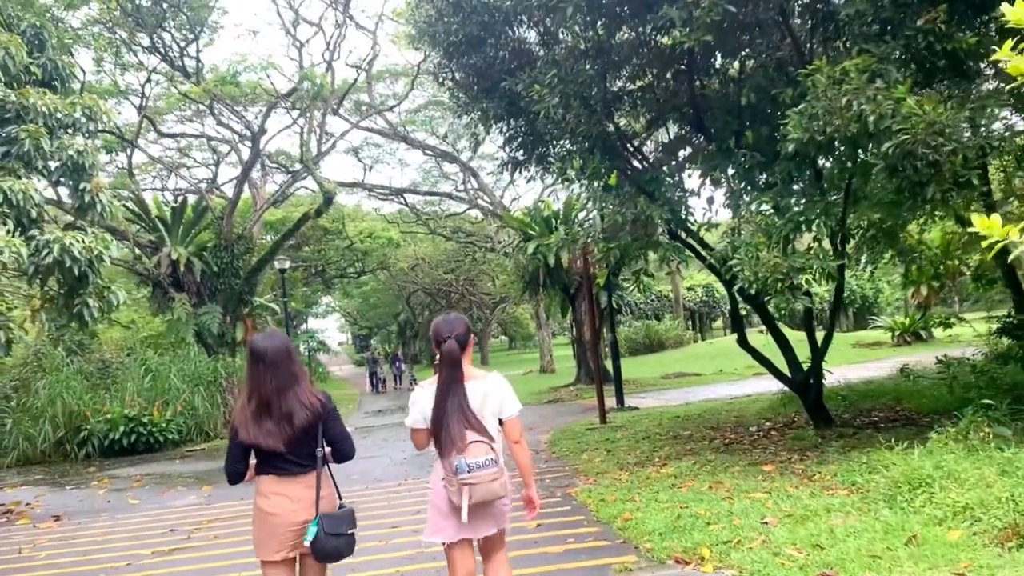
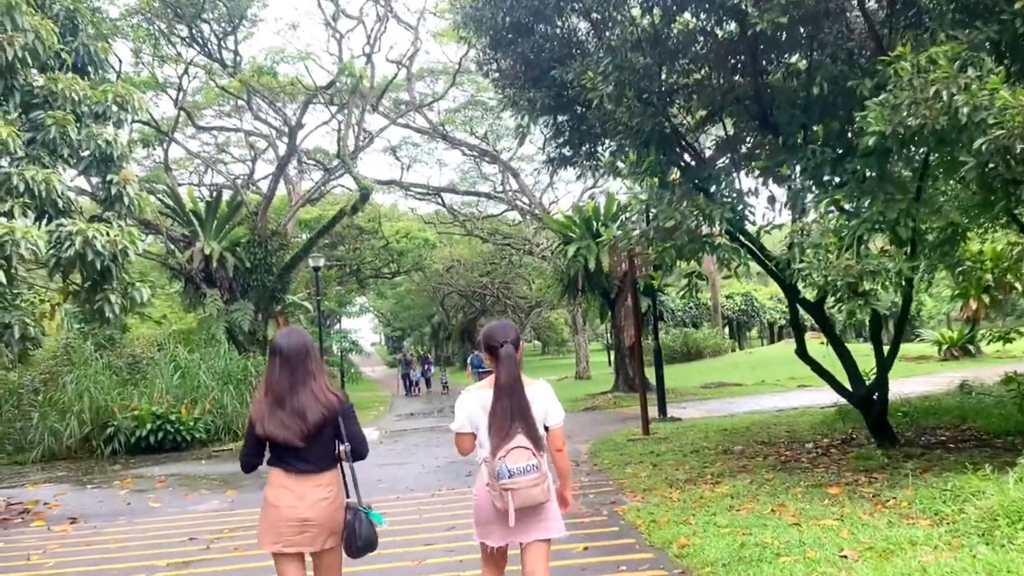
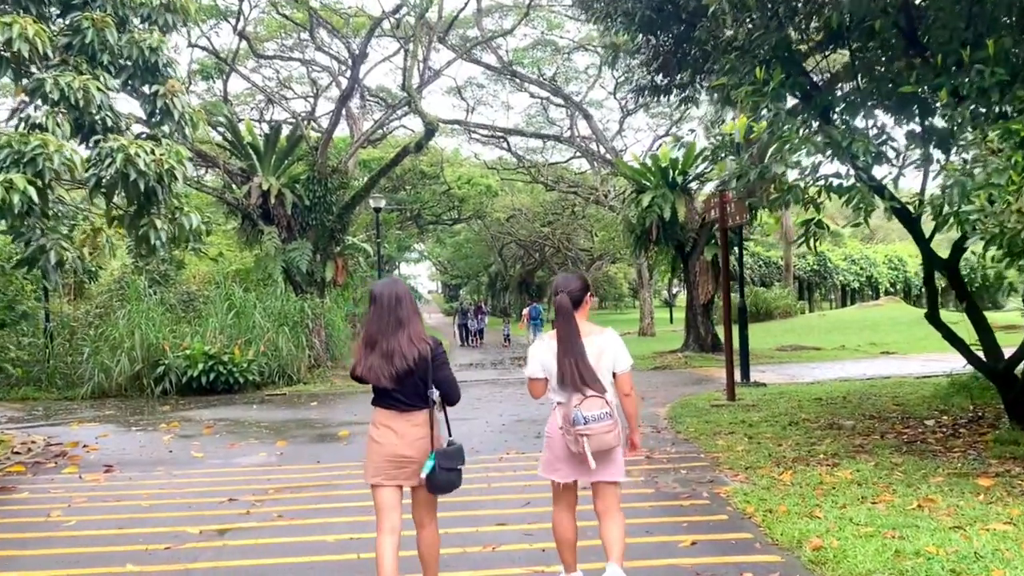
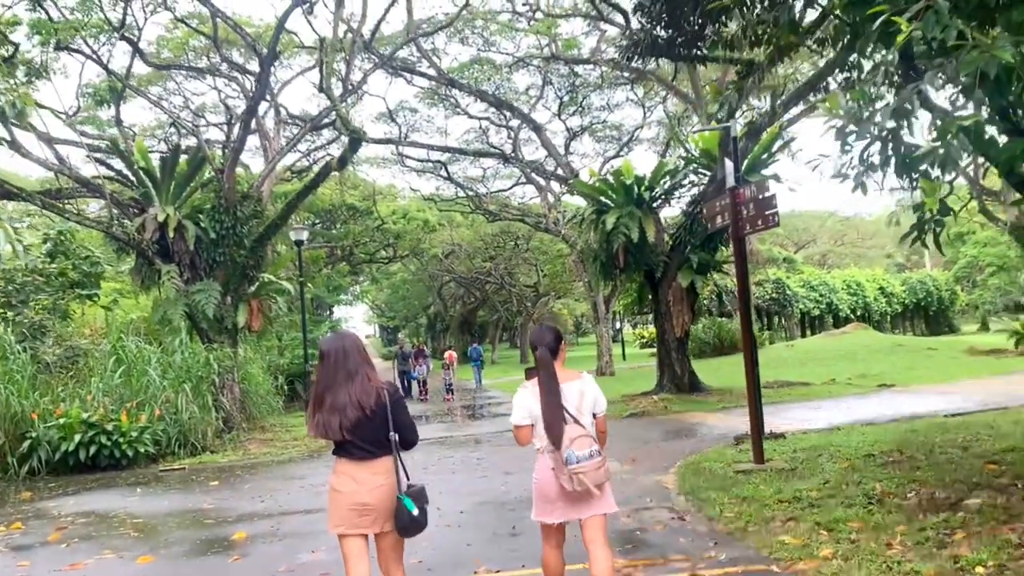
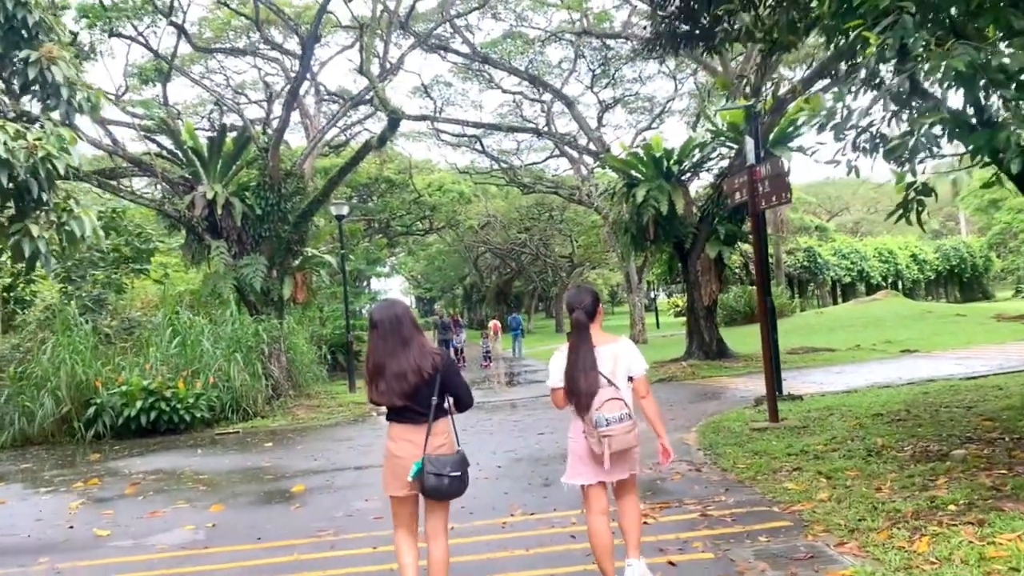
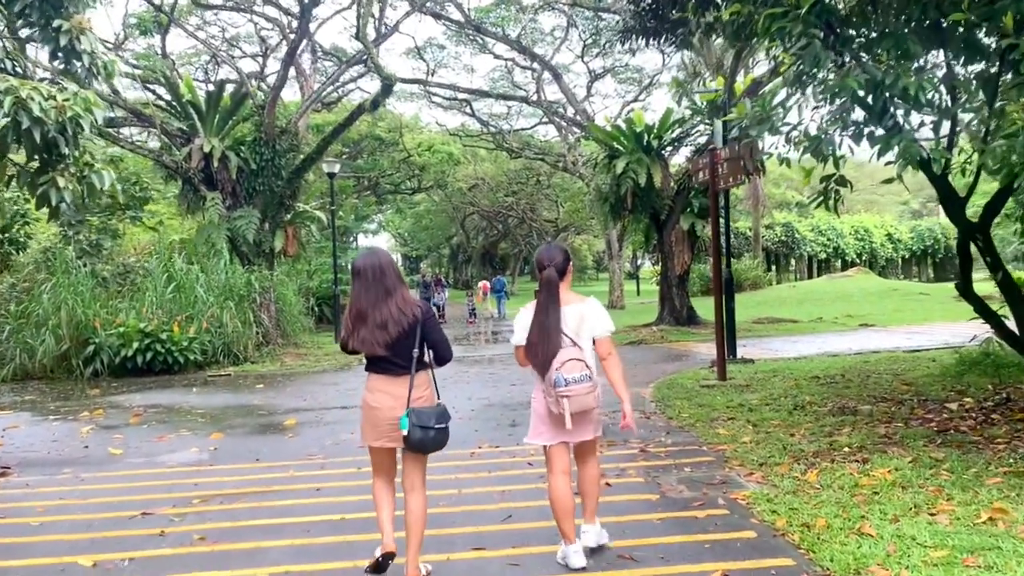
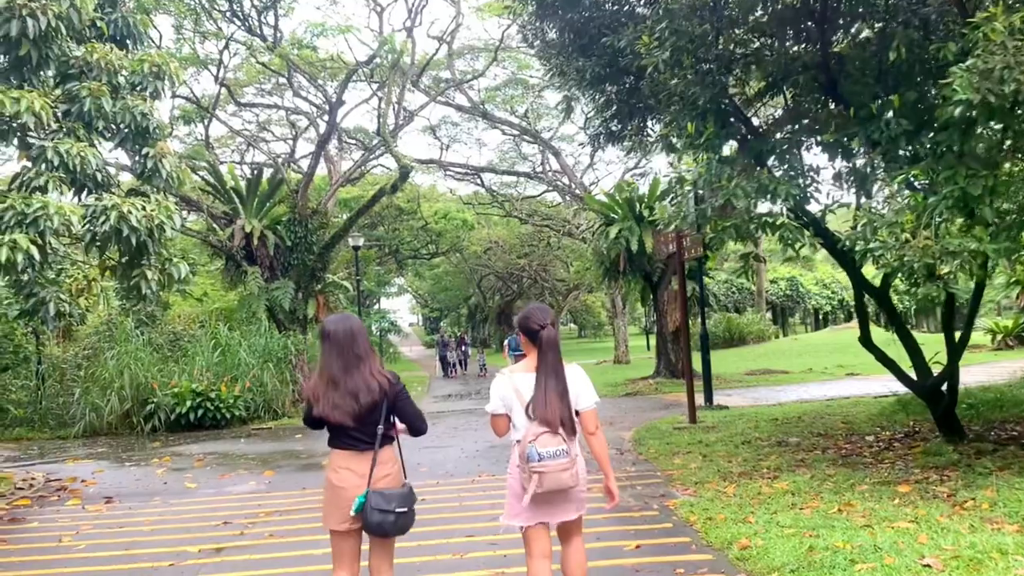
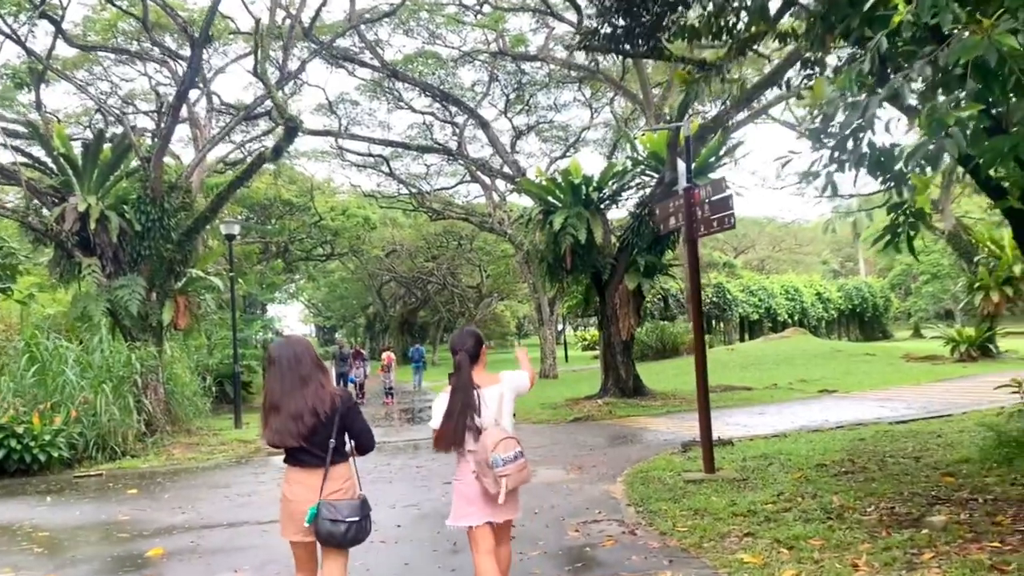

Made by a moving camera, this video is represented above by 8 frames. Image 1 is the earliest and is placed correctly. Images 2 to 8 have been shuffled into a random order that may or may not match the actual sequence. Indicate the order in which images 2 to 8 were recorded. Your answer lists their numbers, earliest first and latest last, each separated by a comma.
2, 7, 3, 6, 5, 4, 8
